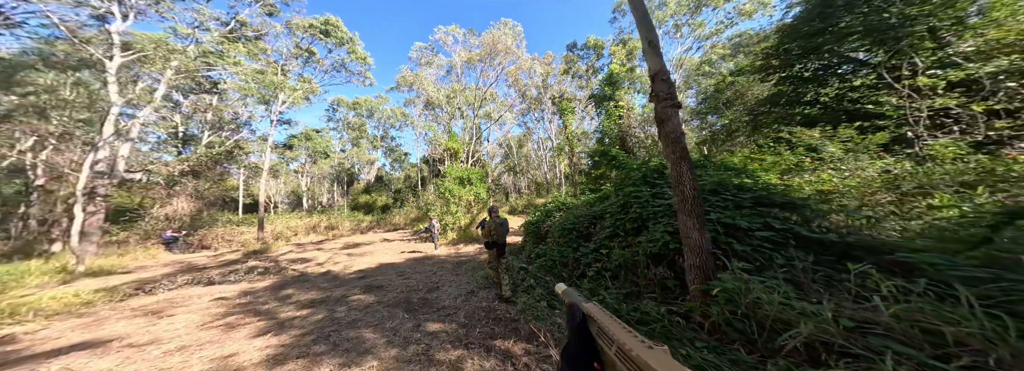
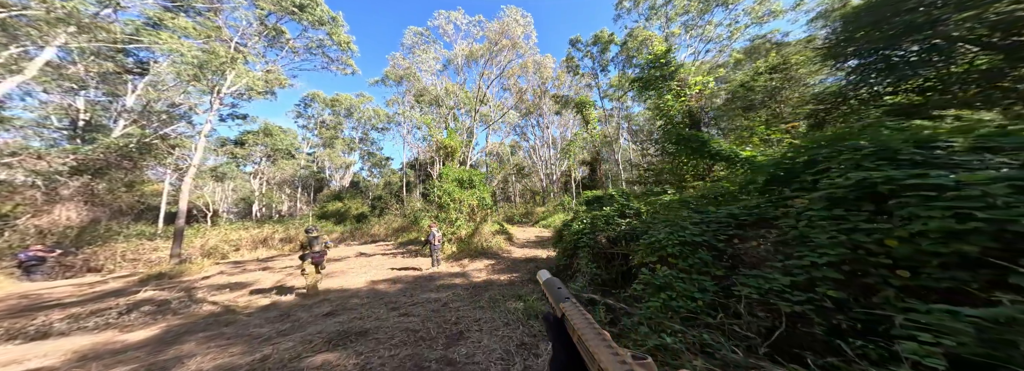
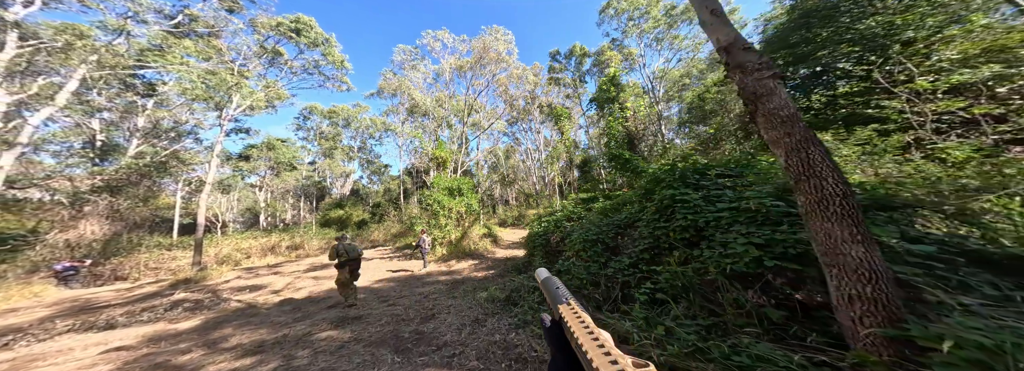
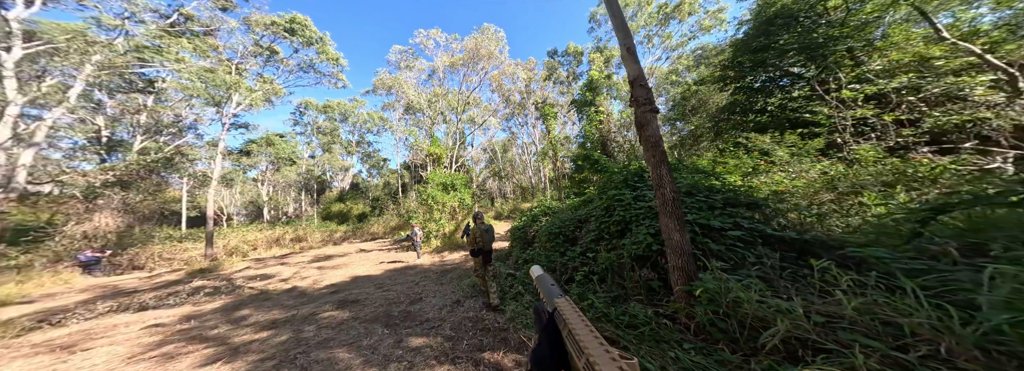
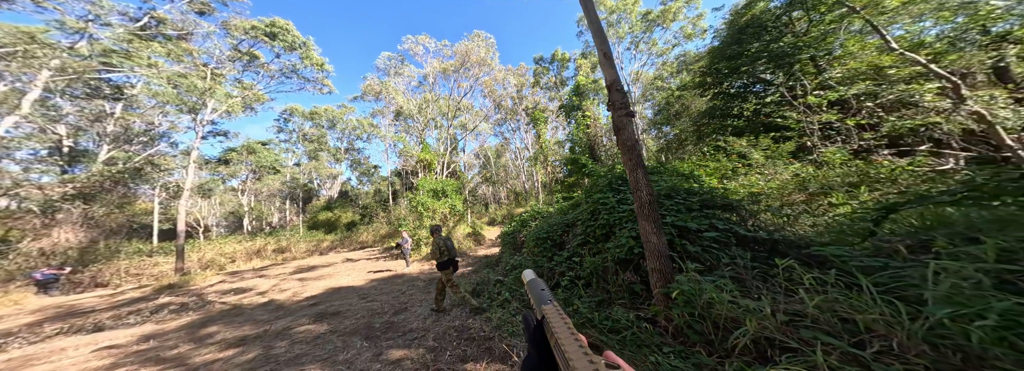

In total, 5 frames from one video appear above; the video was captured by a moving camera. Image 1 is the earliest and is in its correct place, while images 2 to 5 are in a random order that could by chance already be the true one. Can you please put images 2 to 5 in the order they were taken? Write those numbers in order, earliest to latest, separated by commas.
4, 5, 3, 2
